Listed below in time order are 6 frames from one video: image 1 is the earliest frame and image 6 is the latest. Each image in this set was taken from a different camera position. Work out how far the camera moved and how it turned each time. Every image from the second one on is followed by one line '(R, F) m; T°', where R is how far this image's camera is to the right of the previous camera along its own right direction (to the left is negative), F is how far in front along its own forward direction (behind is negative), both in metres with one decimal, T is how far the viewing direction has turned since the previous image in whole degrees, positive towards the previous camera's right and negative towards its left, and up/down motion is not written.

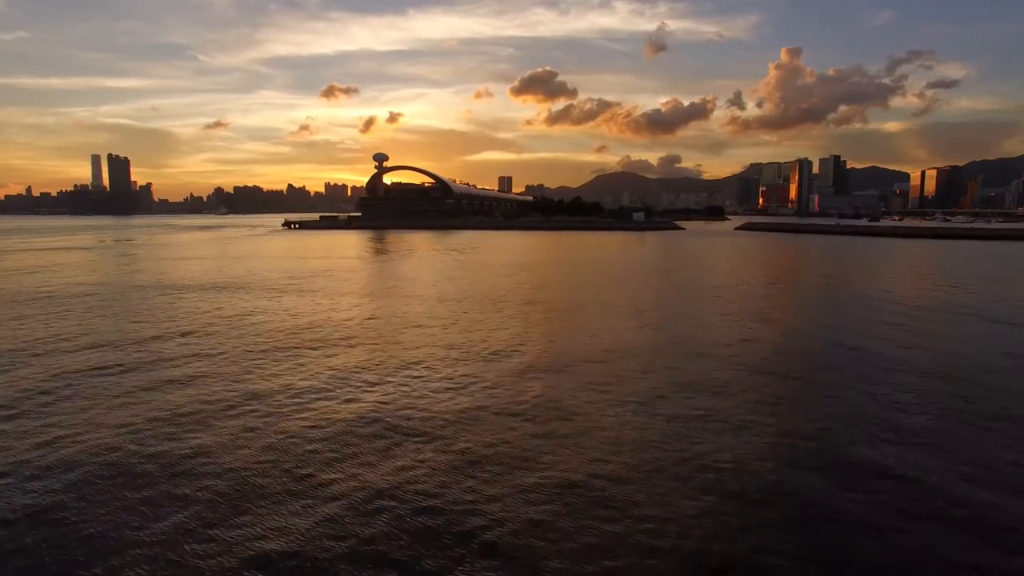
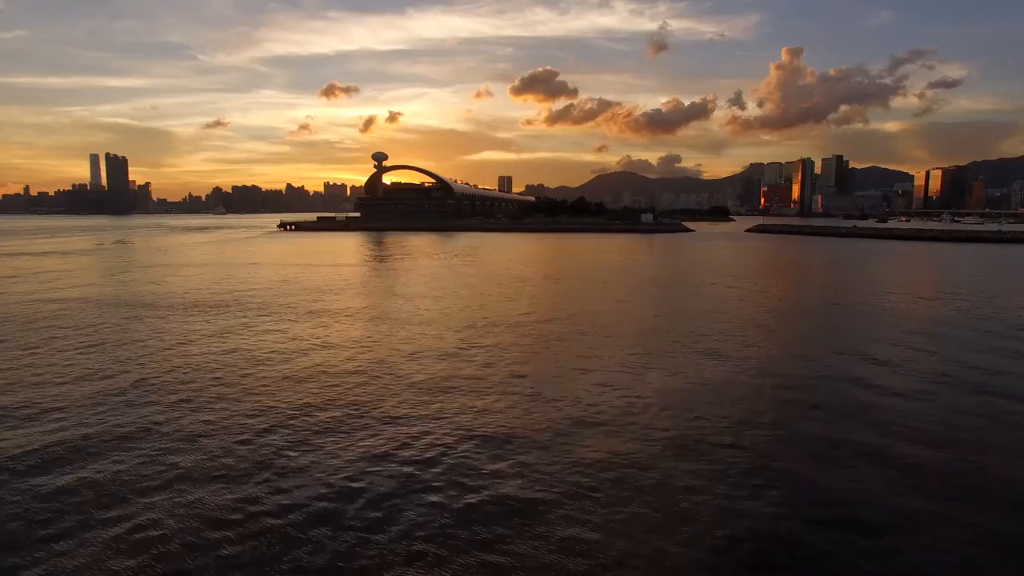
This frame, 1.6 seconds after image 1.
(-0.3, +0.8) m; 0°
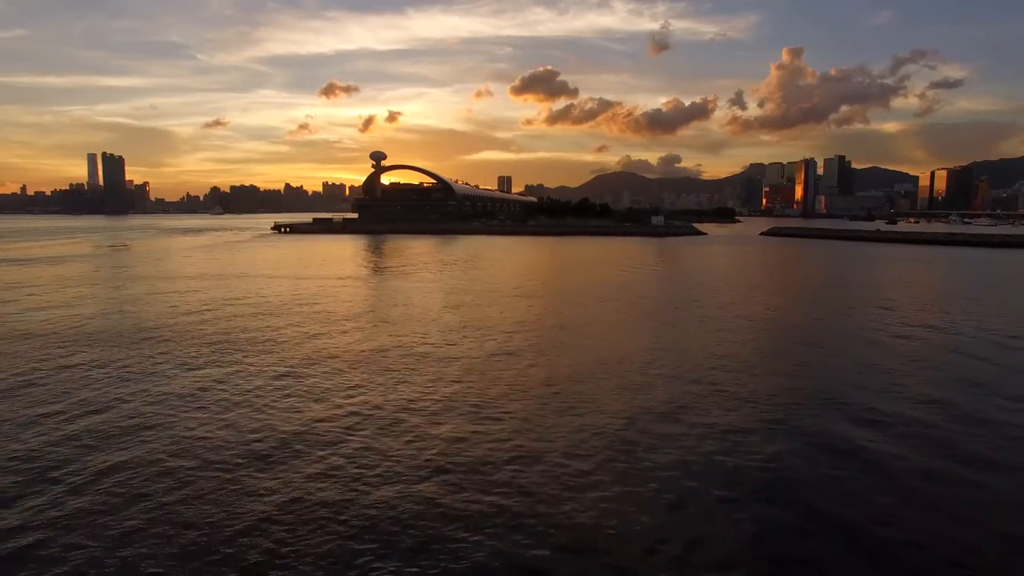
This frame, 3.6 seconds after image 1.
(-0.4, +1.1) m; 0°
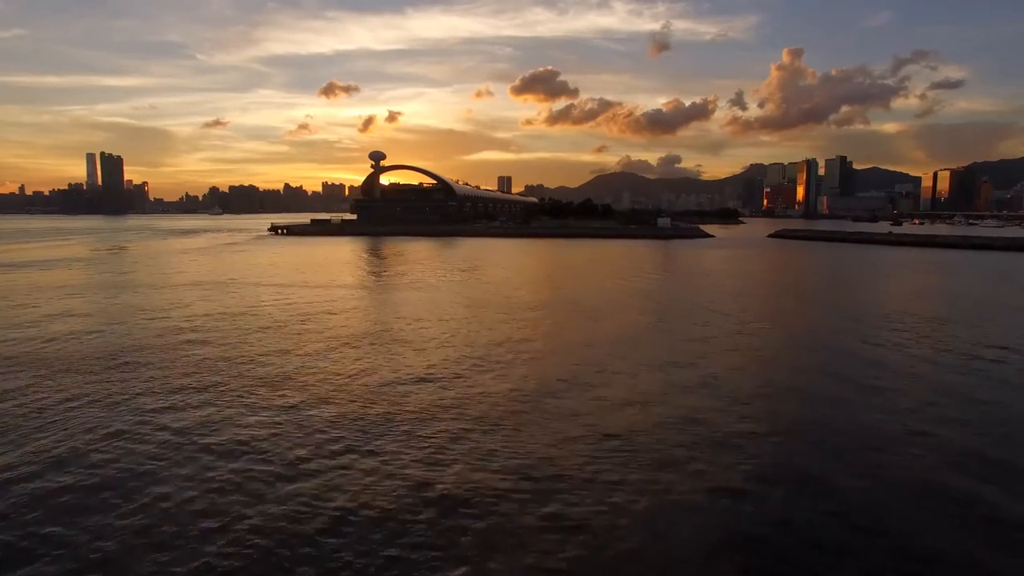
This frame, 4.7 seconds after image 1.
(-0.2, +0.5) m; 0°
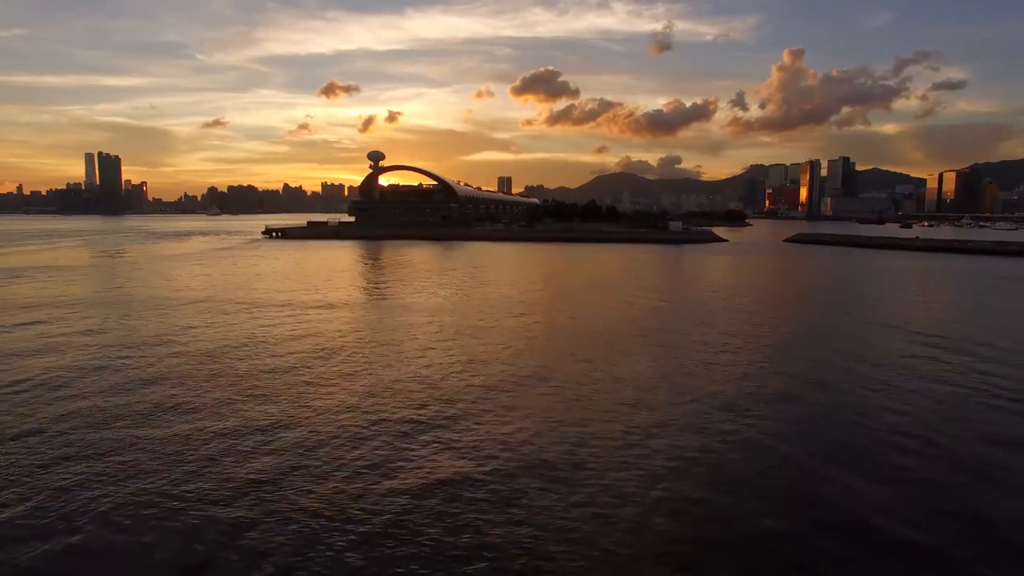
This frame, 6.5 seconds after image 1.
(-0.3, +0.9) m; 0°
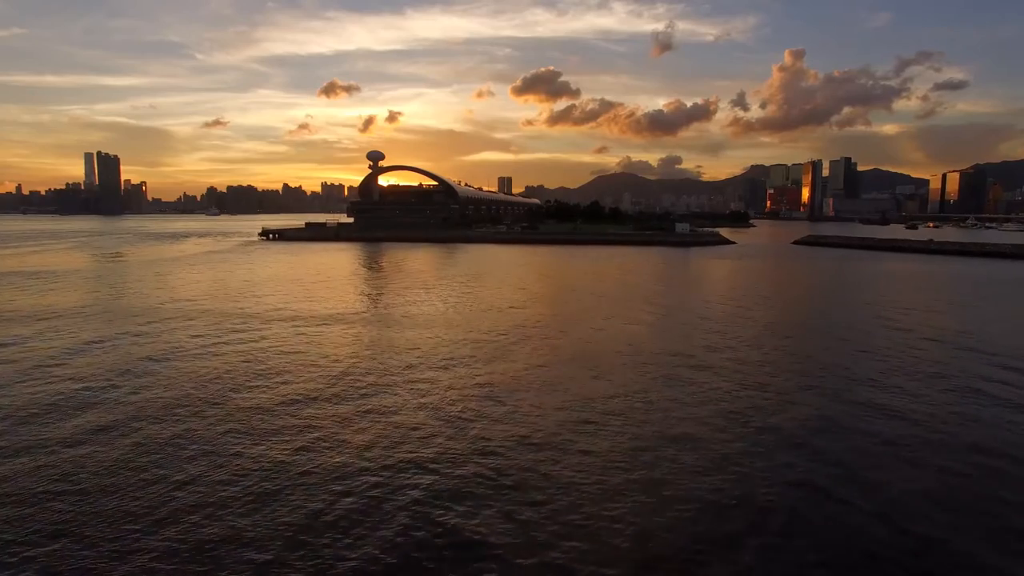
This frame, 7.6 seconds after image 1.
(-0.2, +0.5) m; 0°
